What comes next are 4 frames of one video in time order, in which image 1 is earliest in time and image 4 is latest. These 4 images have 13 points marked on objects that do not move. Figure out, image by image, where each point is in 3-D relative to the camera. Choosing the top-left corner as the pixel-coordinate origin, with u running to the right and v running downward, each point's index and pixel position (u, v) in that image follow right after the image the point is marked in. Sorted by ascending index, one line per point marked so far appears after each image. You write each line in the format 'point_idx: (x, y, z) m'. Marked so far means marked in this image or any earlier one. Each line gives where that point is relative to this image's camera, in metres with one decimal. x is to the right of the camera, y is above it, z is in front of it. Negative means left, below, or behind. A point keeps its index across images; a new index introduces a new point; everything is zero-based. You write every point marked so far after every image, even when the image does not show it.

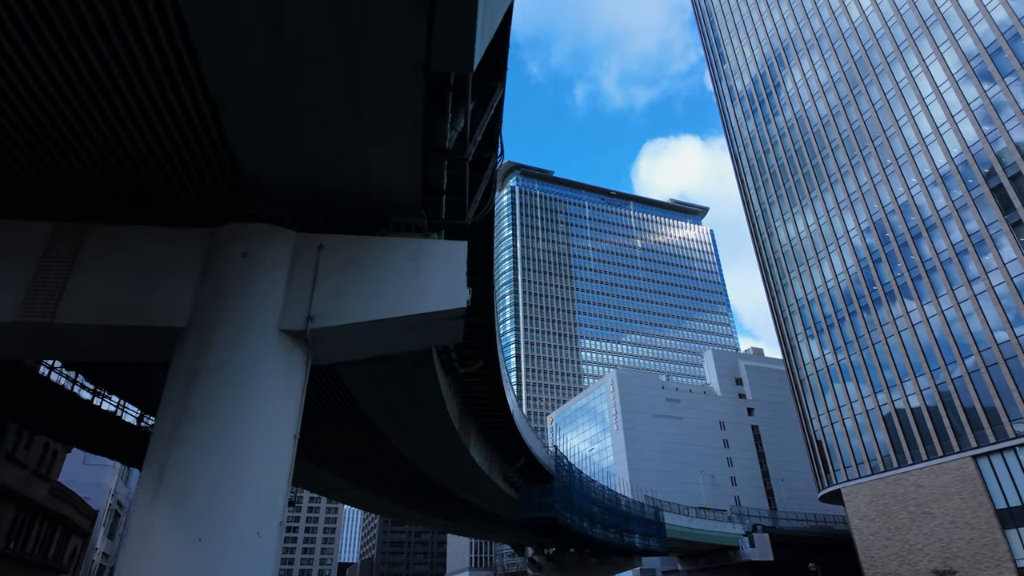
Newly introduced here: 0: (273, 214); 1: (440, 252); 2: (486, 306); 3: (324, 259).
0: (-3.1, +0.9, +7.8) m
1: (-0.9, +0.5, +7.6) m
2: (-0.6, -0.4, +13.3) m
3: (-2.4, +0.4, +7.4) m
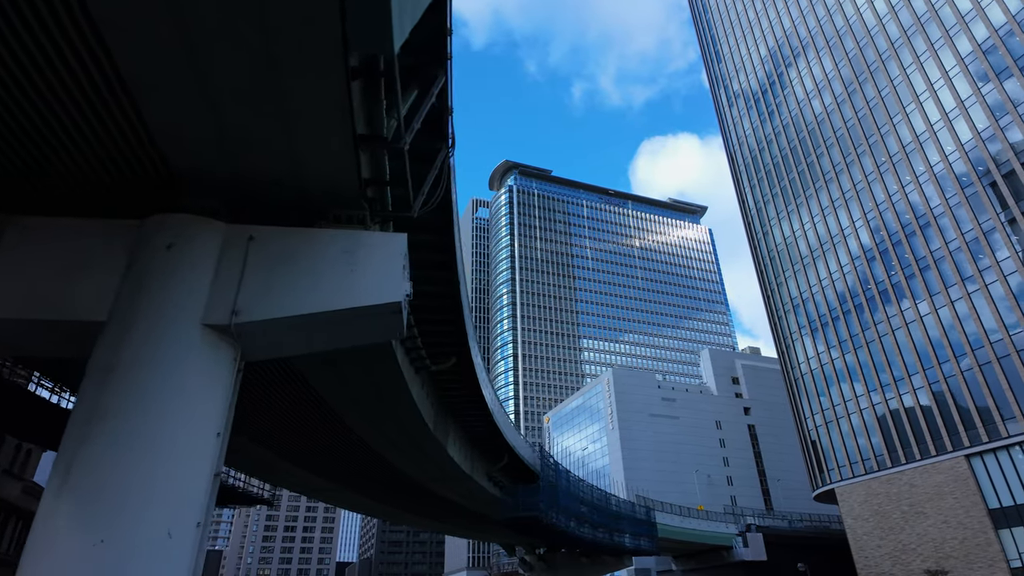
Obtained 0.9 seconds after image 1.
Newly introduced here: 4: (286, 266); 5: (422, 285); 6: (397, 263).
0: (-3.8, +1.0, +7.5) m
1: (-1.7, +0.5, +7.4) m
2: (-1.3, -0.3, +13.1) m
3: (-3.1, +0.4, +7.2) m
4: (-2.7, +0.3, +7.2) m
5: (-1.9, +0.1, +12.4) m
6: (-1.4, +0.3, +7.2) m
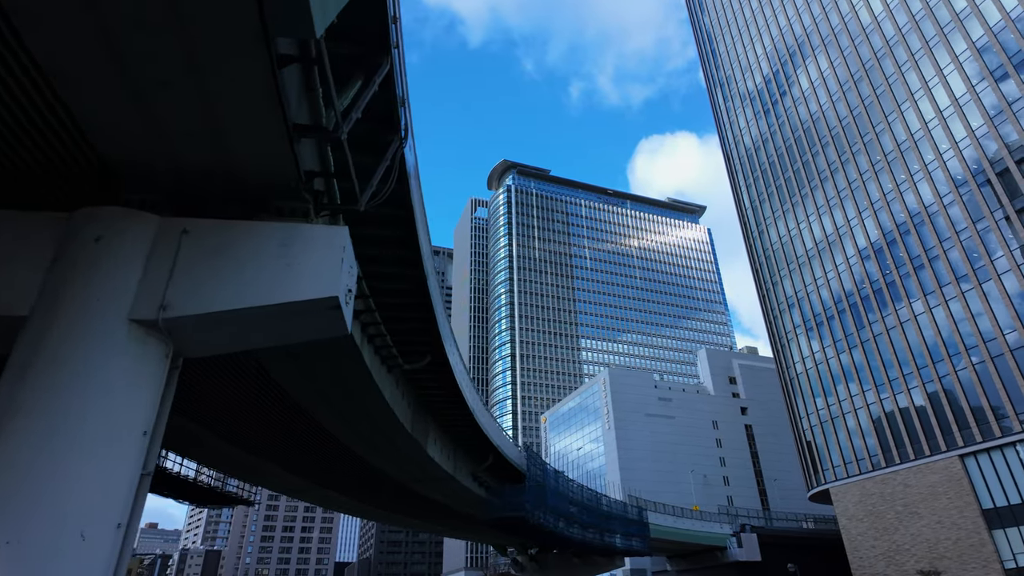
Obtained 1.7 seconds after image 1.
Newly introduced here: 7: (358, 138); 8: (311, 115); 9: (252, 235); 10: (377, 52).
0: (-4.5, +1.1, +7.3) m
1: (-2.3, +0.6, +7.2) m
2: (-2.0, -0.2, +12.9) m
3: (-3.8, +0.5, +7.0) m
4: (-3.4, +0.3, +7.0) m
5: (-2.5, +0.1, +12.2) m
6: (-2.1, +0.4, +7.0) m
7: (-2.2, +2.1, +8.4) m
8: (-2.4, +2.1, +7.2) m
9: (-3.1, +0.6, +7.1) m
10: (-1.7, +2.9, +7.4) m
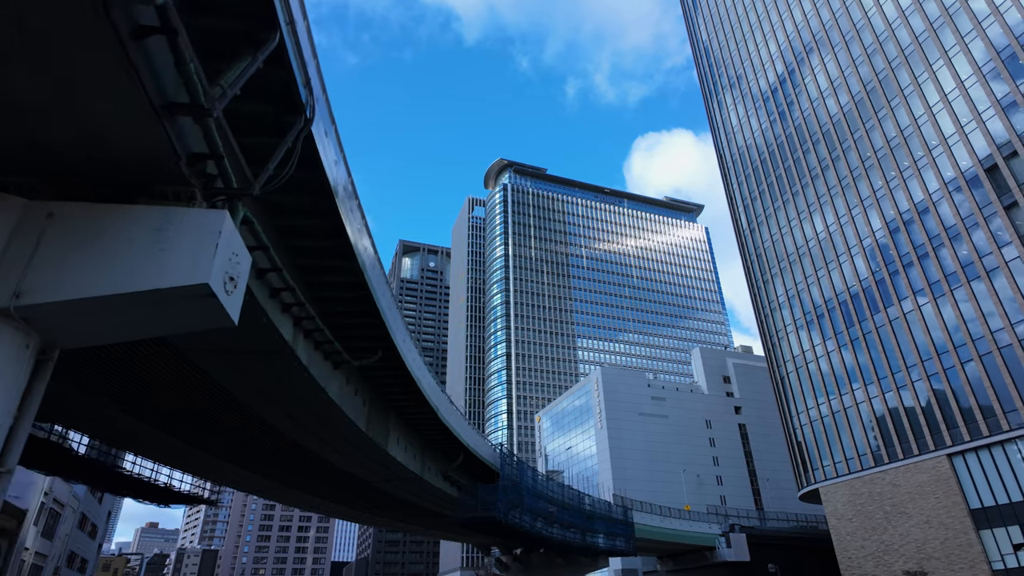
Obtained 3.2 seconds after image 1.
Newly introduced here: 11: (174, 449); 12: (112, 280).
0: (-5.8, +1.2, +7.0) m
1: (-3.6, +0.7, +6.8) m
2: (-3.2, -0.1, +12.5) m
3: (-5.0, +0.6, +6.6) m
4: (-4.6, +0.5, +6.6) m
5: (-3.8, +0.3, +11.8) m
6: (-3.3, +0.5, +6.7) m
7: (-3.4, +2.2, +8.0) m
8: (-3.7, +2.2, +6.8) m
9: (-4.3, +0.8, +6.7) m
10: (-2.9, +3.0, +7.0) m
11: (-10.2, -4.9, +18.1) m
12: (-4.2, +0.1, +6.4) m
